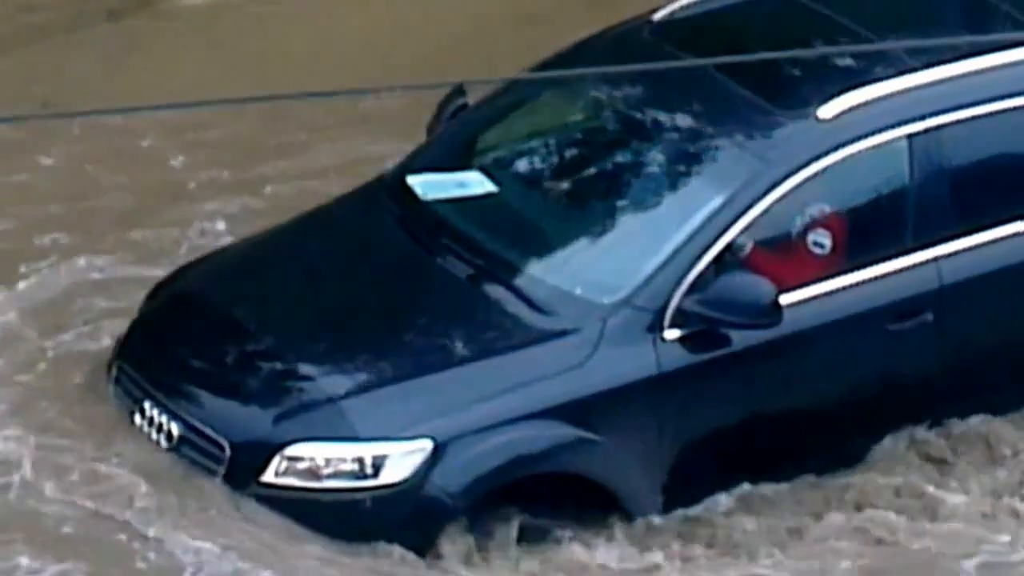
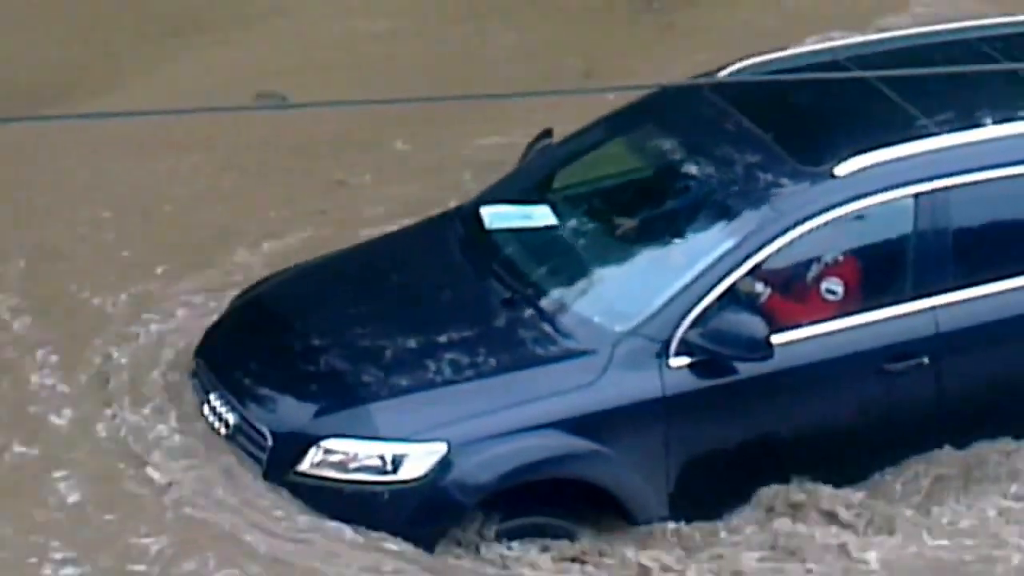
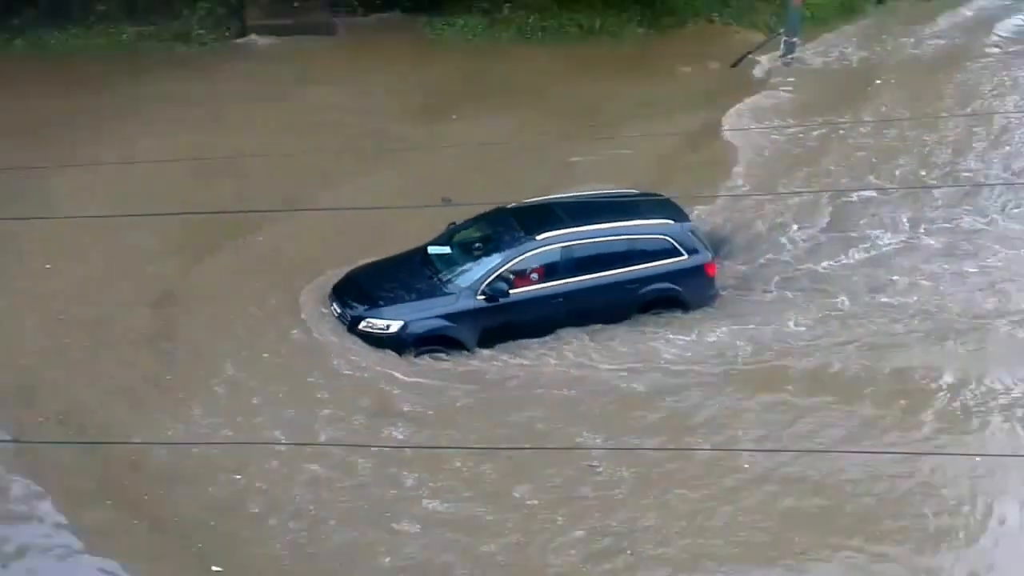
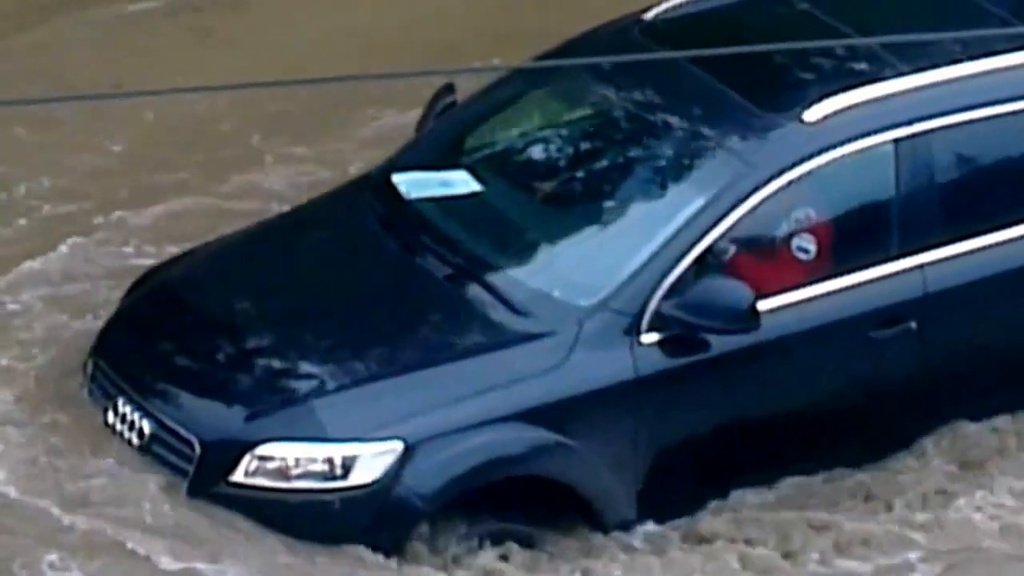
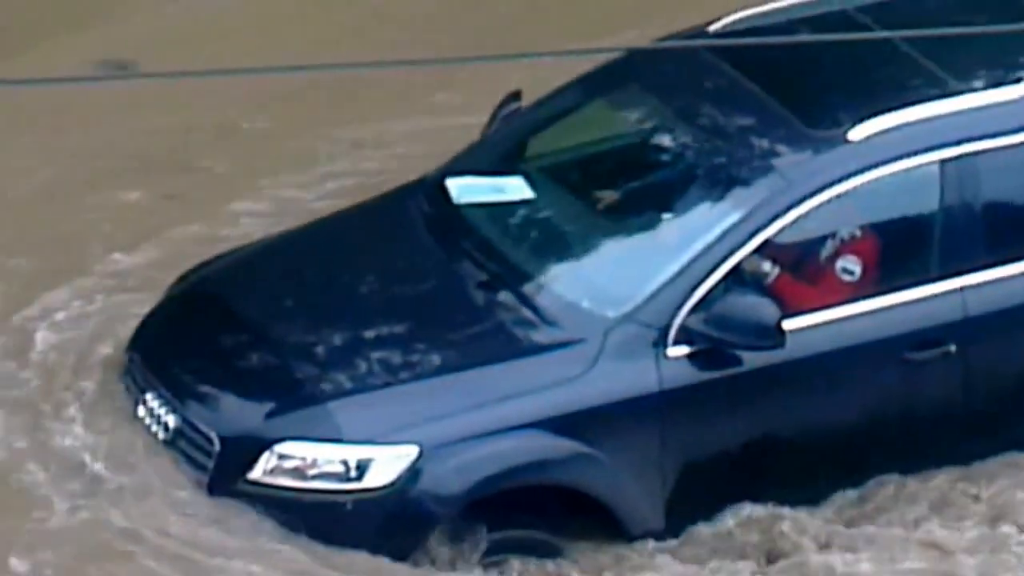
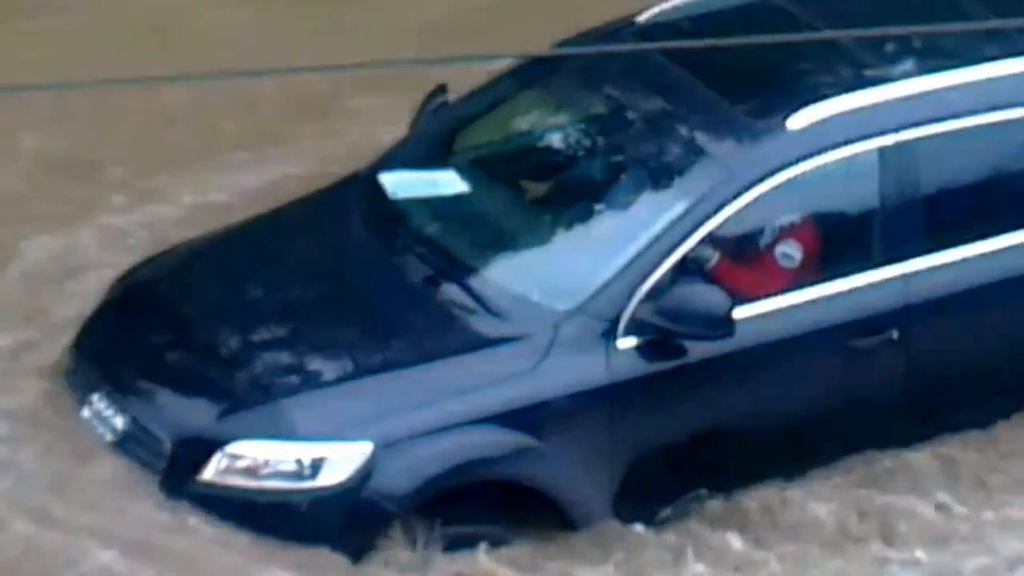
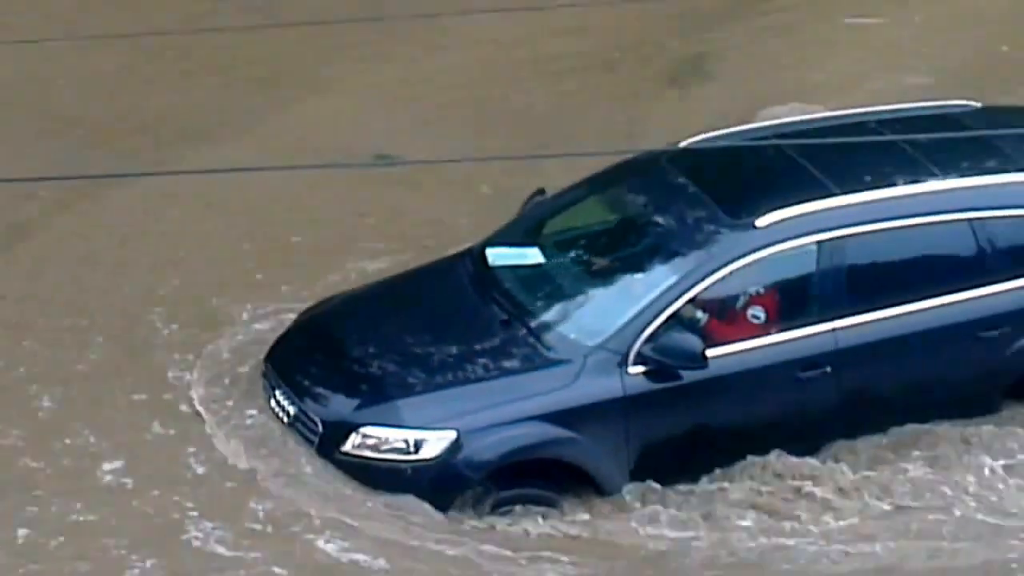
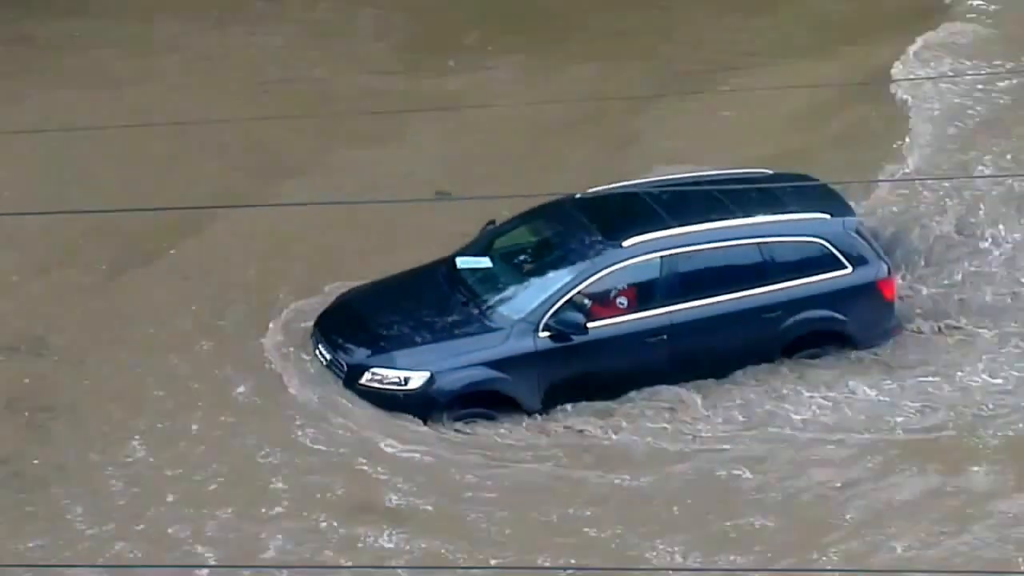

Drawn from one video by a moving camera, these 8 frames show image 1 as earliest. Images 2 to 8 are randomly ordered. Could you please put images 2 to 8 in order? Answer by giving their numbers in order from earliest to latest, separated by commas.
4, 6, 5, 2, 7, 8, 3
